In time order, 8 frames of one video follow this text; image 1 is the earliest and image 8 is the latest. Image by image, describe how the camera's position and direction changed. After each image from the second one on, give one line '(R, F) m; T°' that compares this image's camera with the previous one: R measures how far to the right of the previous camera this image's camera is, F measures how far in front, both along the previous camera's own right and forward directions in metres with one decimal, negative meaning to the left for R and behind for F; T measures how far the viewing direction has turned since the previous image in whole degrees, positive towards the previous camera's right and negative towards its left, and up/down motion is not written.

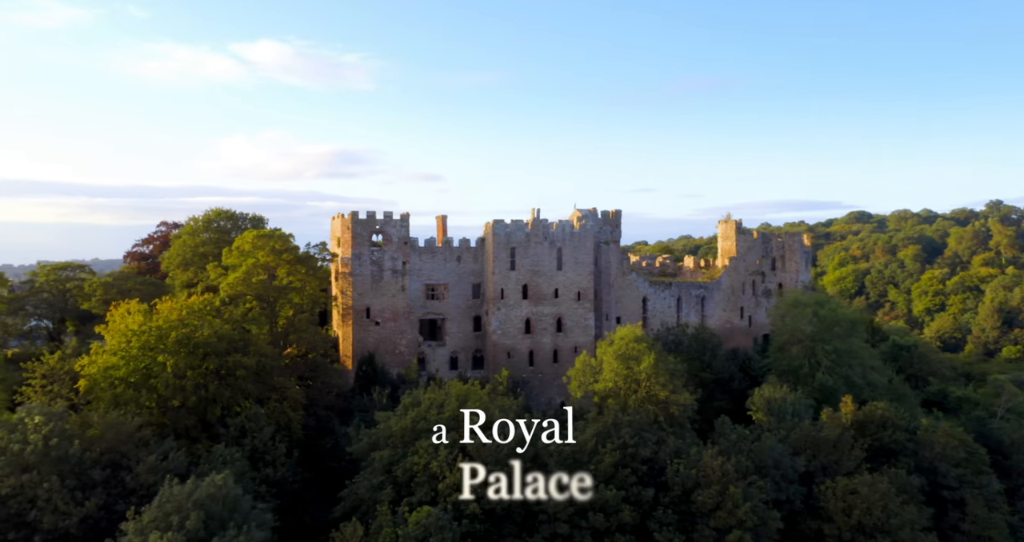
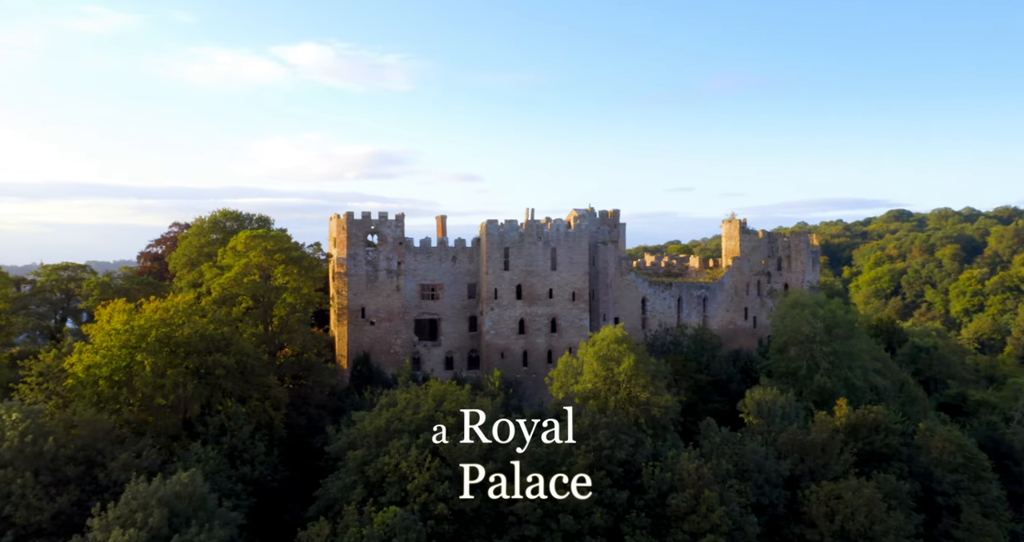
(+2.6, +0.2) m; -2°
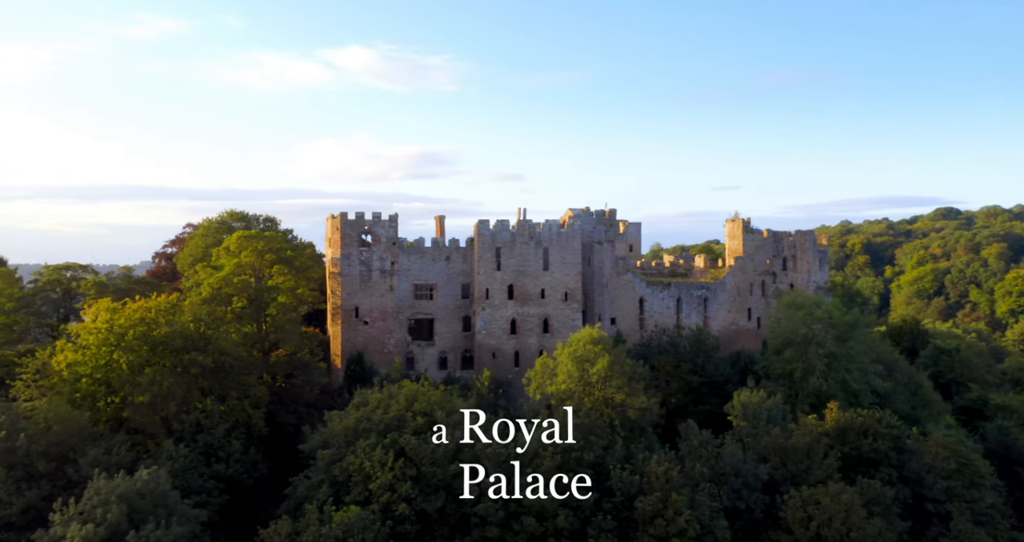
(+3.1, +0.2) m; -3°
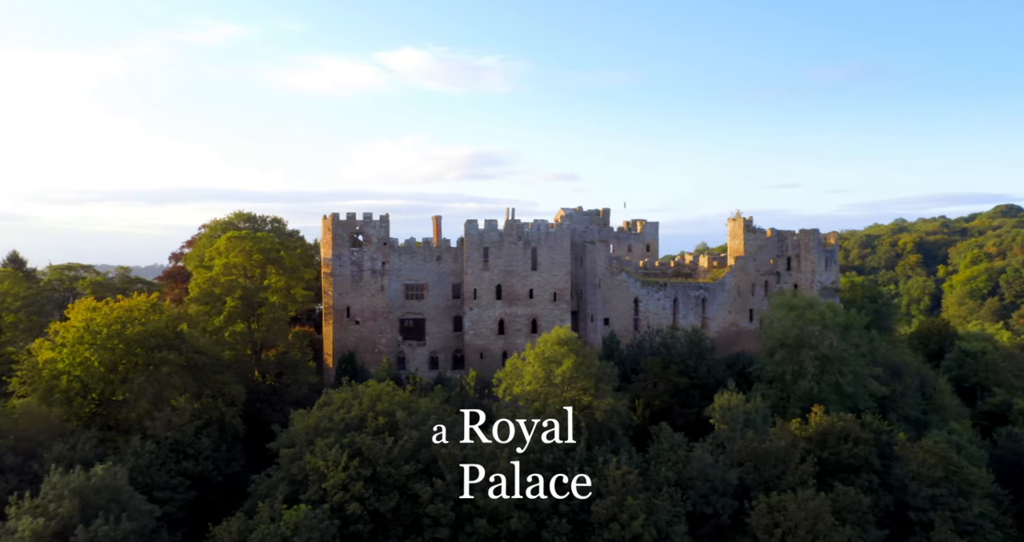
(+3.8, +0.3) m; -3°
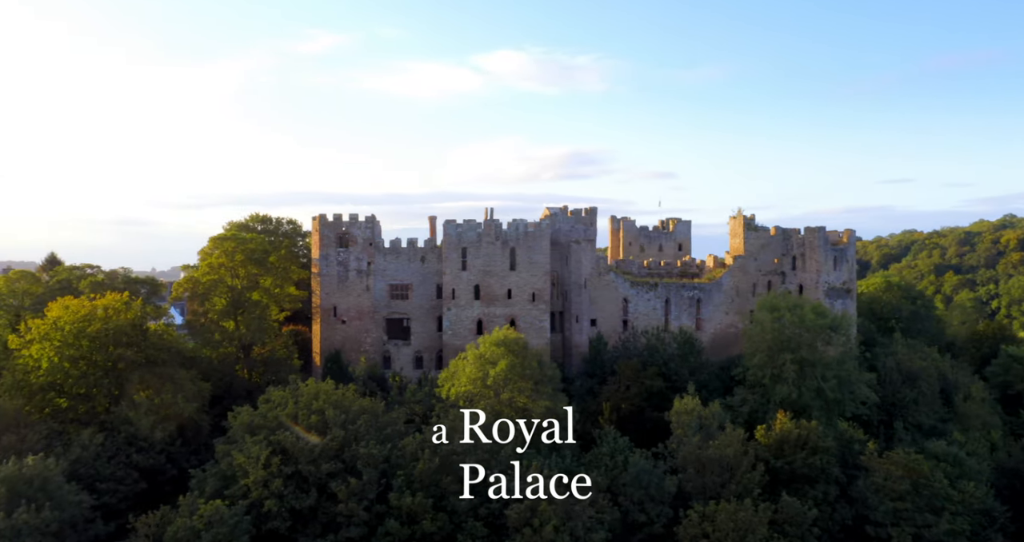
(+6.9, +0.7) m; -6°
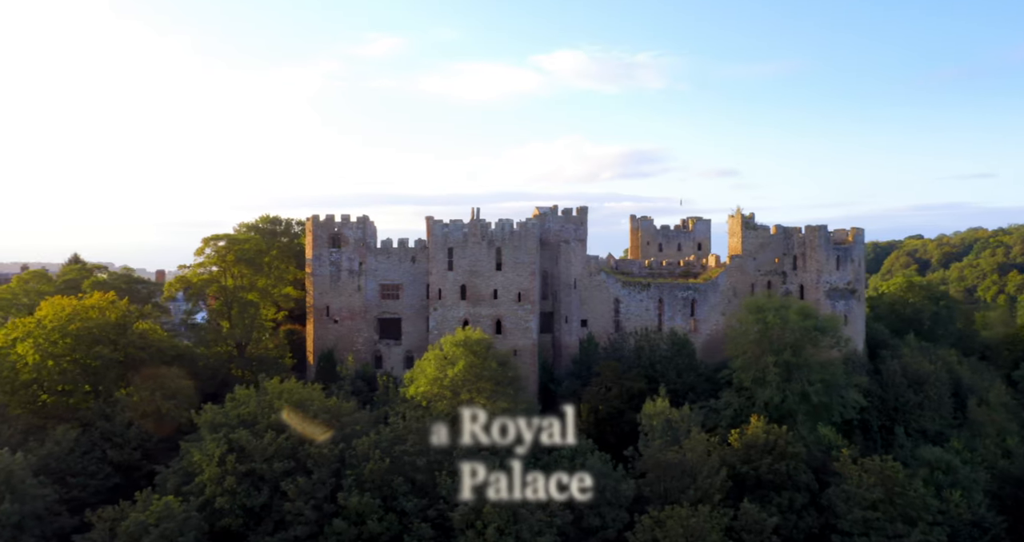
(+4.3, +0.3) m; -4°
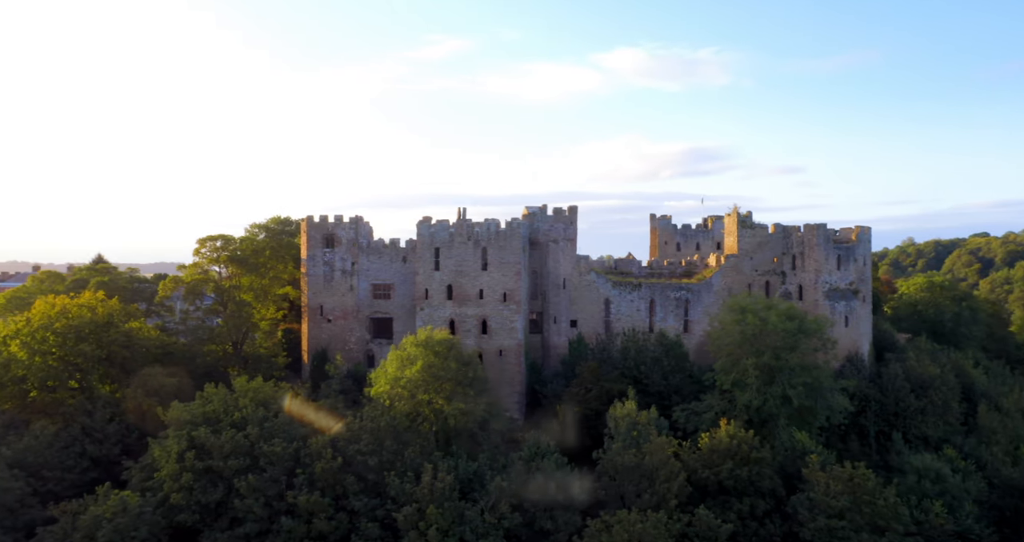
(+4.3, +0.3) m; -4°
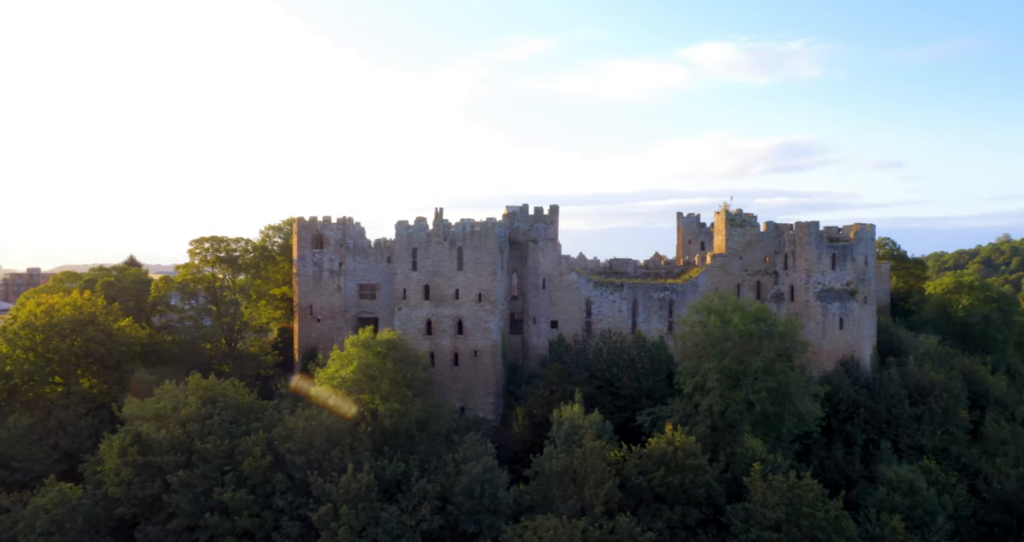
(+6.5, +0.5) m; -5°
